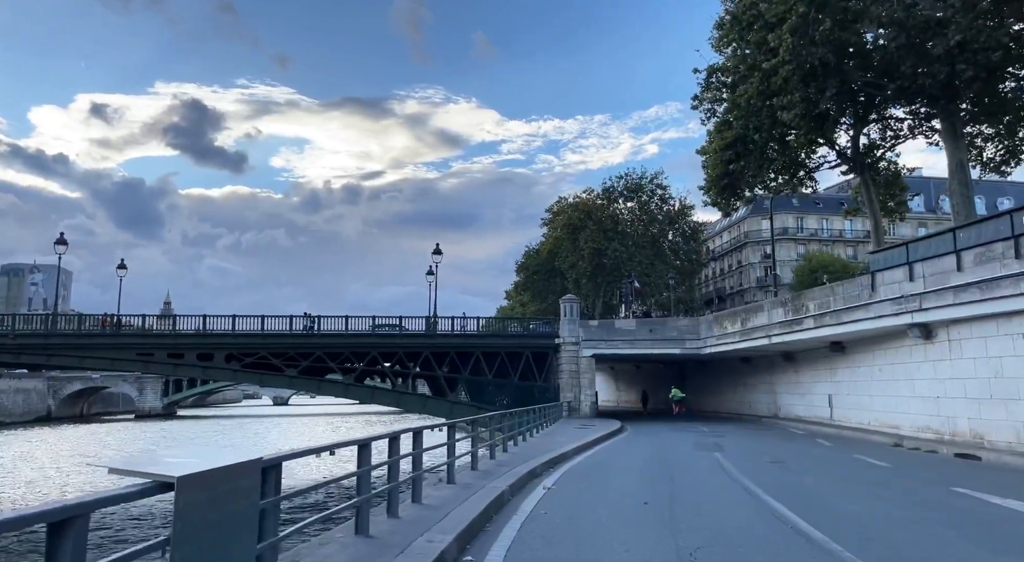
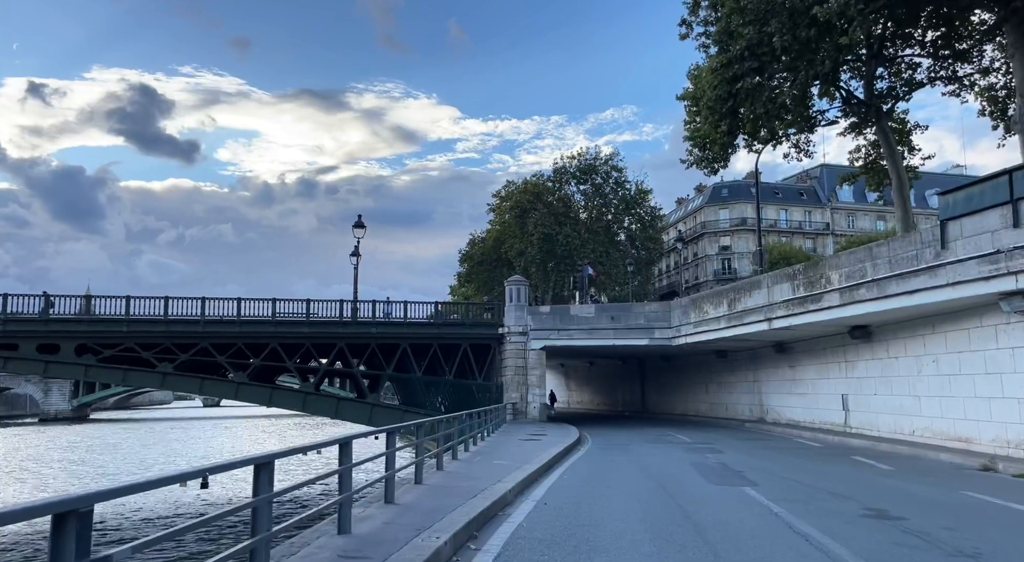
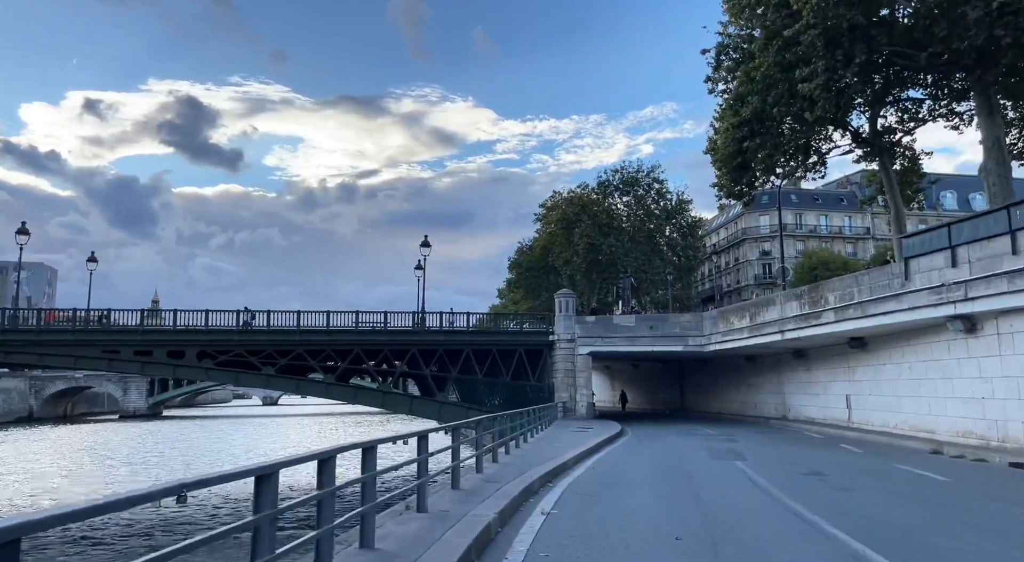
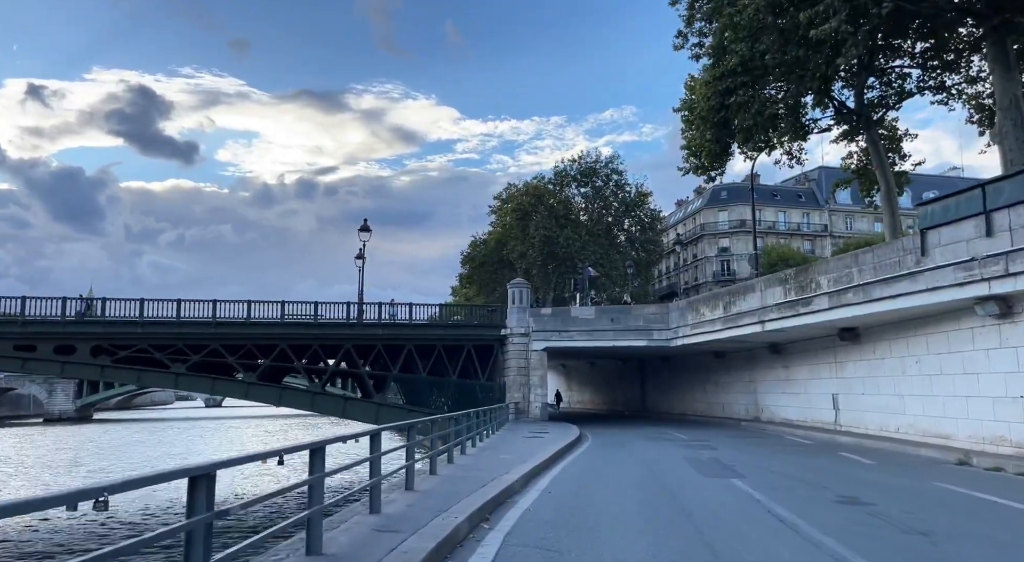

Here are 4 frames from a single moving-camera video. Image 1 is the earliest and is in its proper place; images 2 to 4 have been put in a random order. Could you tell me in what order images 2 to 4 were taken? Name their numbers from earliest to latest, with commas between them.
3, 4, 2
